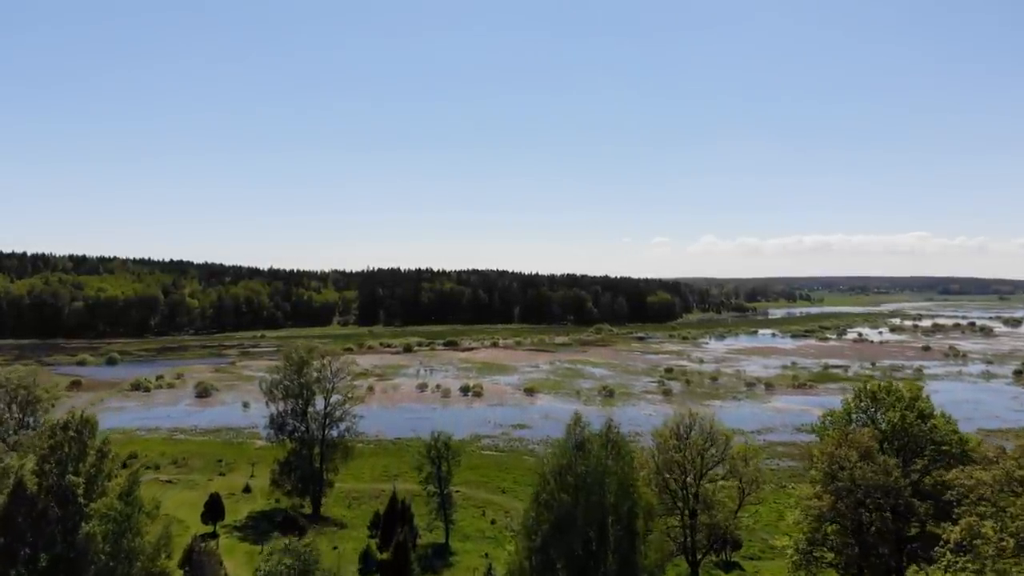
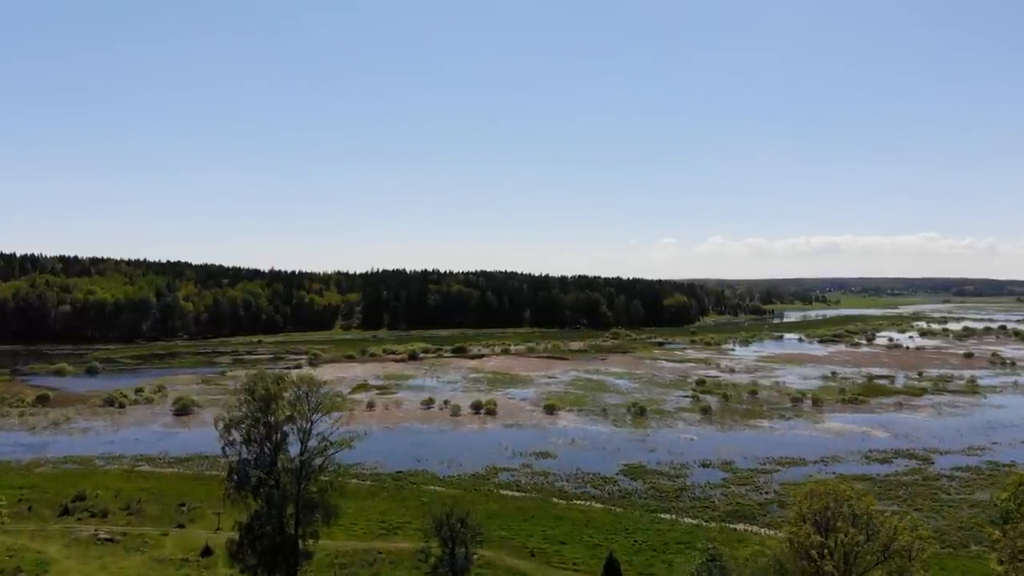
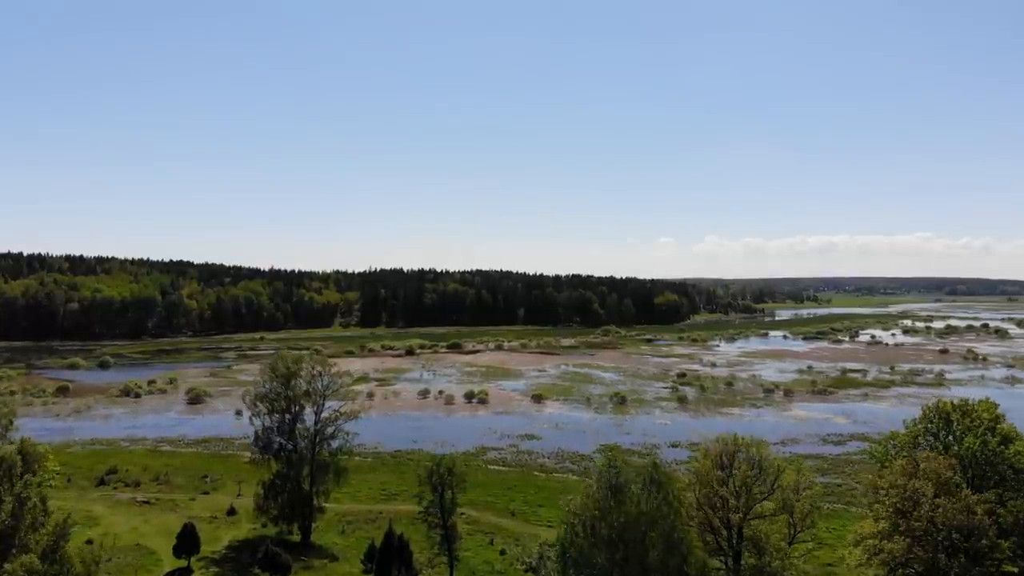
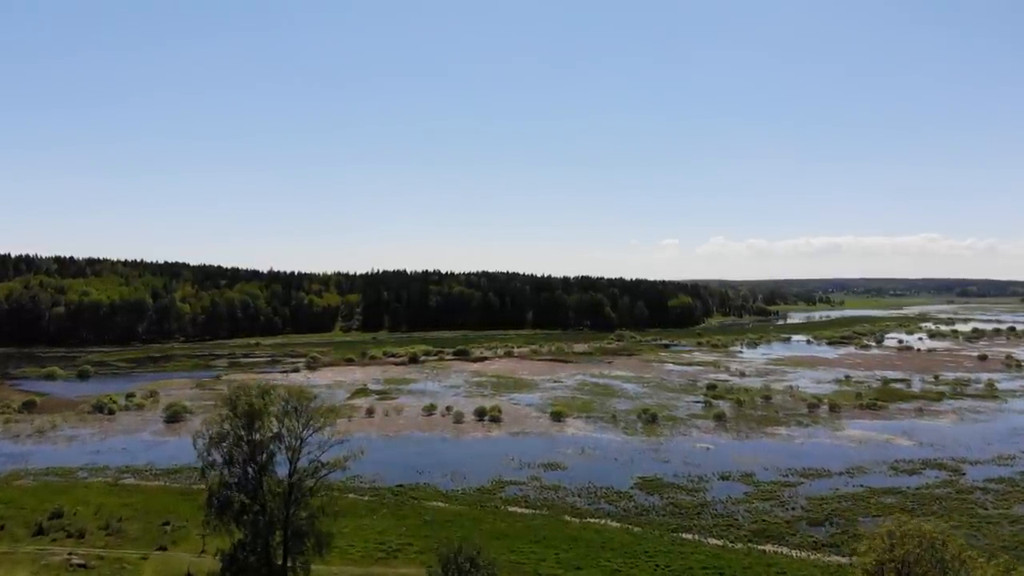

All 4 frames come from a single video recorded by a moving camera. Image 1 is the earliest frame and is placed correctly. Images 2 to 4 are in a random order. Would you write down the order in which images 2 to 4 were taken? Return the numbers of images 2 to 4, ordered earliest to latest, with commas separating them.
3, 2, 4
